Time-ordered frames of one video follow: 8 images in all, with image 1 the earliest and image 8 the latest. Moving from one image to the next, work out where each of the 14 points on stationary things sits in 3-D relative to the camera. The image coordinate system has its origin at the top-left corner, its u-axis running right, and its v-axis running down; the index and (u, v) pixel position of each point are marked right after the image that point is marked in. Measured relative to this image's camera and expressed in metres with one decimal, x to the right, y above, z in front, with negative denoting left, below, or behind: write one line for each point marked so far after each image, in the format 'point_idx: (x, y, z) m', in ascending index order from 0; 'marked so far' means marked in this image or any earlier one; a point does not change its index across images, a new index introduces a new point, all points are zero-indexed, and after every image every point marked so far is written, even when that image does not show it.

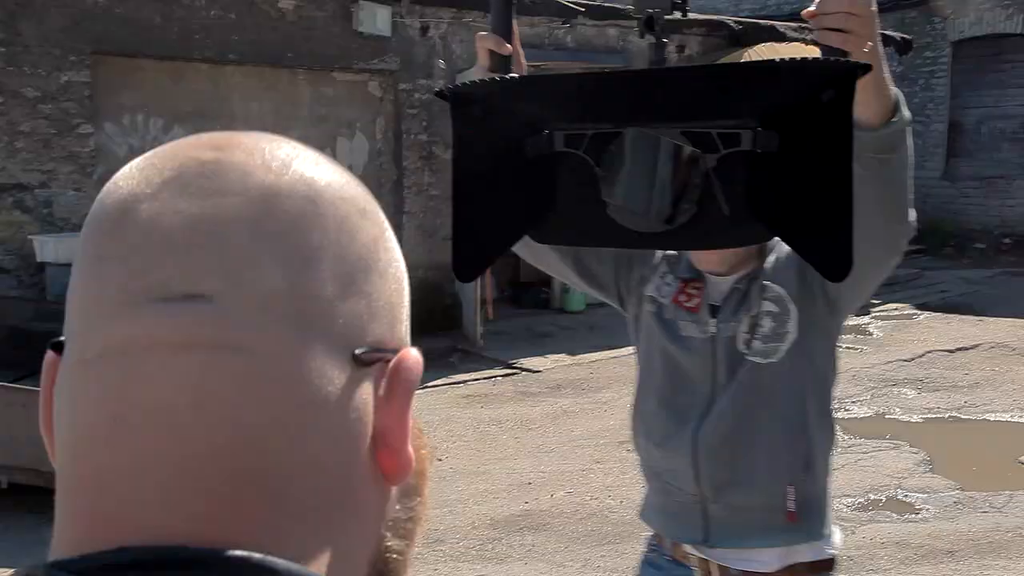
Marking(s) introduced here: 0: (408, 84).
0: (-0.7, +1.4, +9.6) m
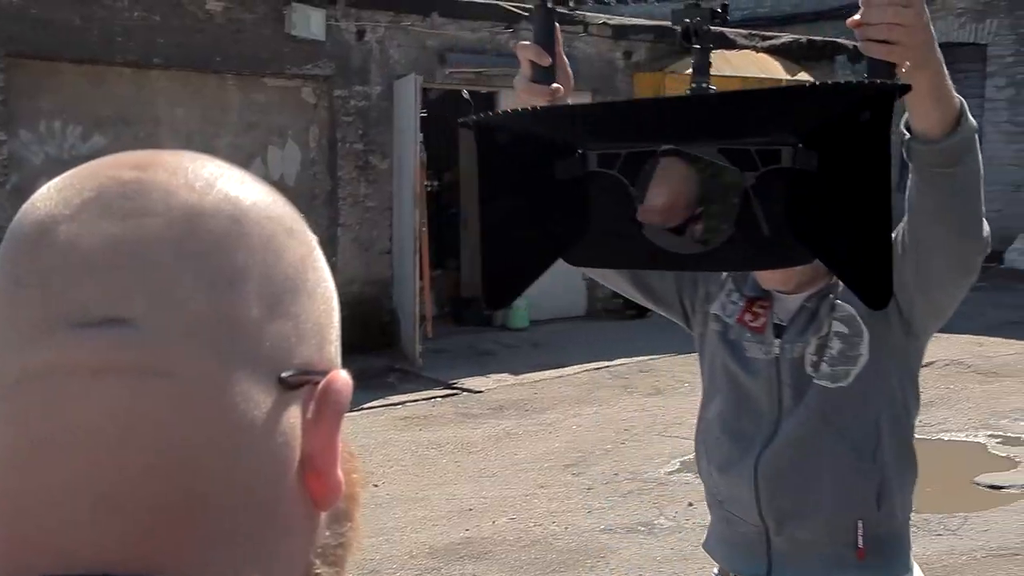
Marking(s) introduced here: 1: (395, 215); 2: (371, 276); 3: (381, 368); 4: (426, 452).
0: (-1.1, +1.3, +9.2) m
1: (-0.8, +0.5, +9.5) m
2: (-1.0, +0.1, +9.5) m
3: (-0.8, -0.5, +9.0) m
4: (-0.5, -0.9, +7.3) m
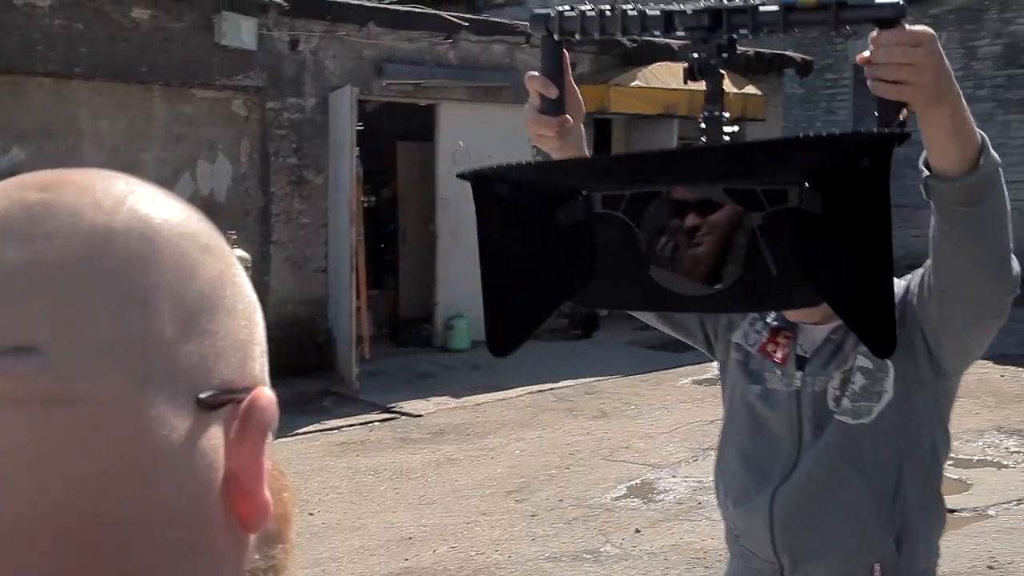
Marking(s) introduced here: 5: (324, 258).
0: (-1.5, +1.2, +8.9) m
1: (-1.2, +0.4, +9.2) m
2: (-1.4, -0.1, +9.2) m
3: (-1.2, -0.6, +8.6) m
4: (-0.8, -1.0, +7.1) m
5: (-1.2, +0.2, +9.3) m
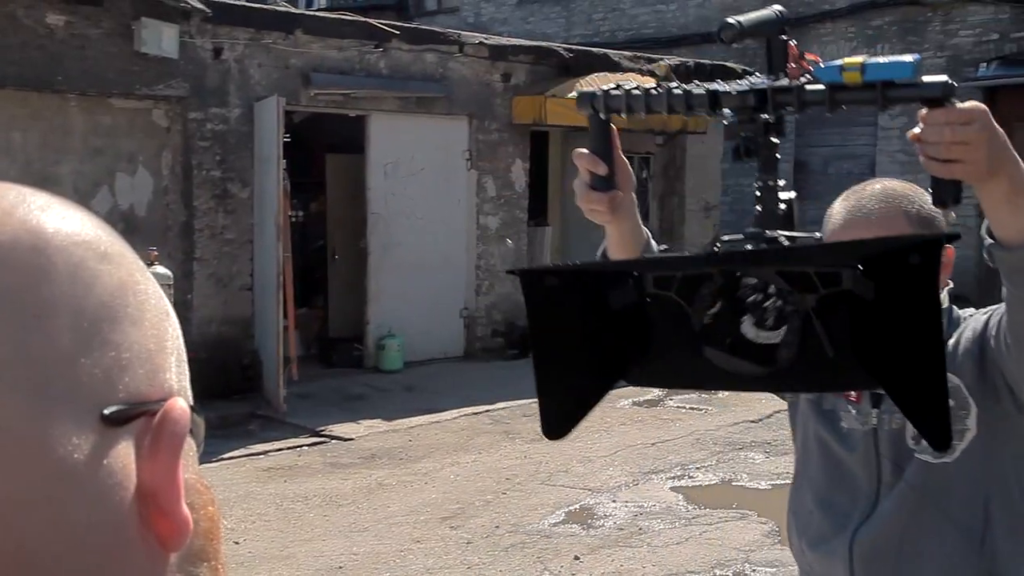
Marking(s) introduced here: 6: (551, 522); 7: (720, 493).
0: (-1.9, +1.1, +8.6) m
1: (-1.6, +0.3, +8.9) m
2: (-1.8, -0.2, +8.8) m
3: (-1.6, -0.7, +8.3) m
4: (-1.1, -1.1, +6.8) m
5: (-1.7, +0.1, +8.9) m
6: (+0.2, -1.1, +6.5) m
7: (+1.0, -1.0, +6.9) m
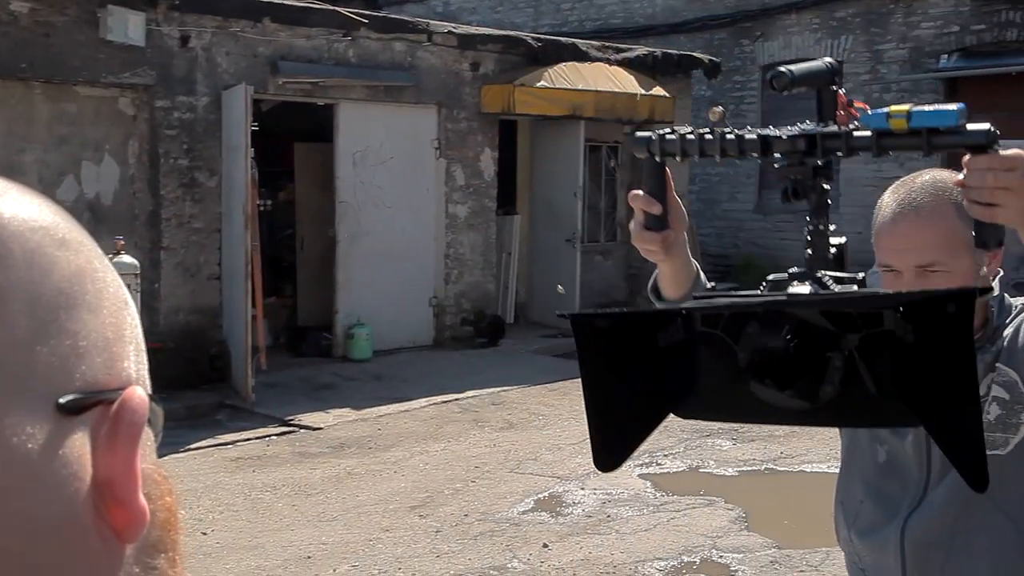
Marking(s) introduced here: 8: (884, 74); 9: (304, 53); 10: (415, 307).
0: (-2.1, +1.1, +8.5) m
1: (-1.8, +0.3, +8.8) m
2: (-2.0, -0.1, +8.8) m
3: (-1.8, -0.7, +8.3) m
4: (-1.2, -1.0, +6.7) m
5: (-1.9, +0.1, +8.9) m
6: (0.0, -1.0, +6.5) m
7: (+0.9, -1.0, +6.9) m
8: (+3.7, +2.1, +14.0) m
9: (-1.4, +1.6, +9.3) m
10: (-0.7, -0.1, +10.4) m
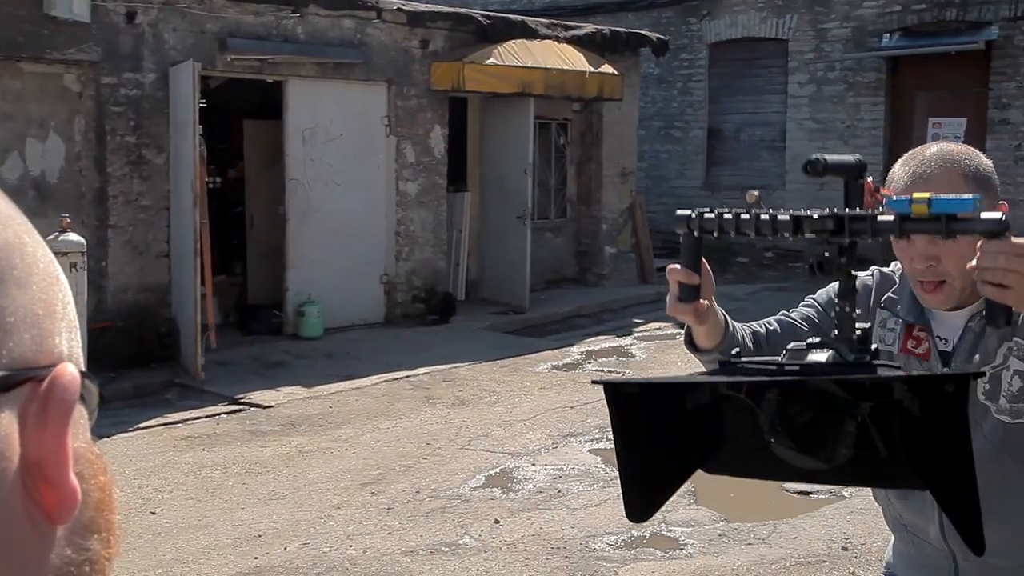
0: (-2.4, +1.3, +8.4) m
1: (-2.1, +0.5, +8.8) m
2: (-2.3, 0.0, +8.7) m
3: (-2.1, -0.6, +8.3) m
4: (-1.5, -0.9, +6.7) m
5: (-2.2, +0.3, +8.8) m
6: (-0.2, -0.9, +6.5) m
7: (+0.6, -0.8, +7.0) m
8: (+3.2, +2.4, +14.1) m
9: (-1.7, +1.7, +9.2) m
10: (-1.1, 0.0, +10.3) m
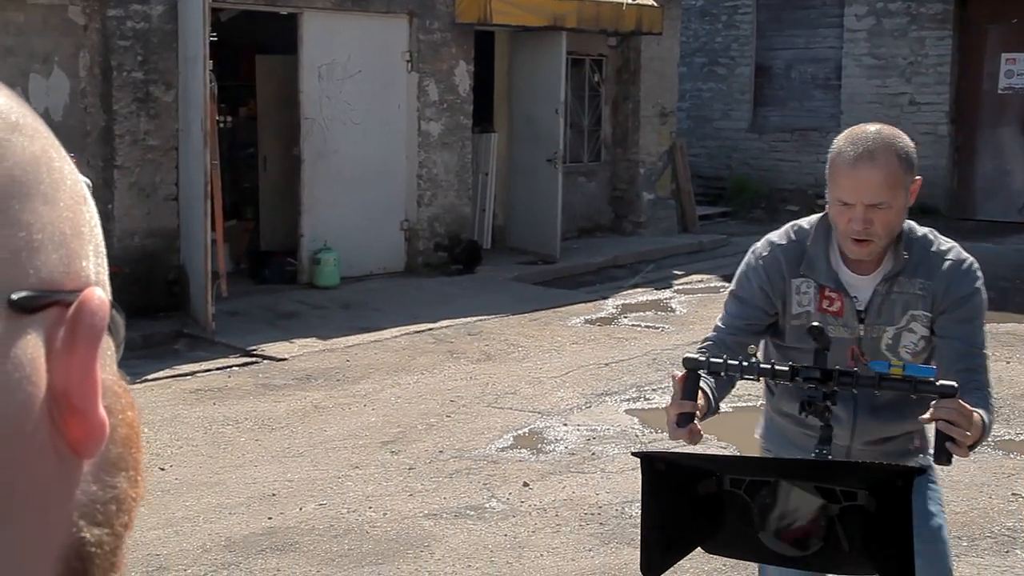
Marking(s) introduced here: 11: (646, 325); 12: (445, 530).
0: (-2.3, +1.6, +8.0) m
1: (-2.0, +0.8, +8.4) m
2: (-2.1, +0.4, +8.4) m
3: (-1.9, -0.2, +7.9) m
4: (-1.3, -0.6, +6.4) m
5: (-2.0, +0.6, +8.4) m
6: (-0.1, -0.7, +6.1) m
7: (+0.8, -0.6, +6.6) m
8: (+3.4, +2.9, +13.6) m
9: (-1.5, +2.0, +8.8) m
10: (-0.9, +0.4, +9.9) m
11: (+0.8, -0.2, +8.5) m
12: (-0.3, -0.9, +5.2) m
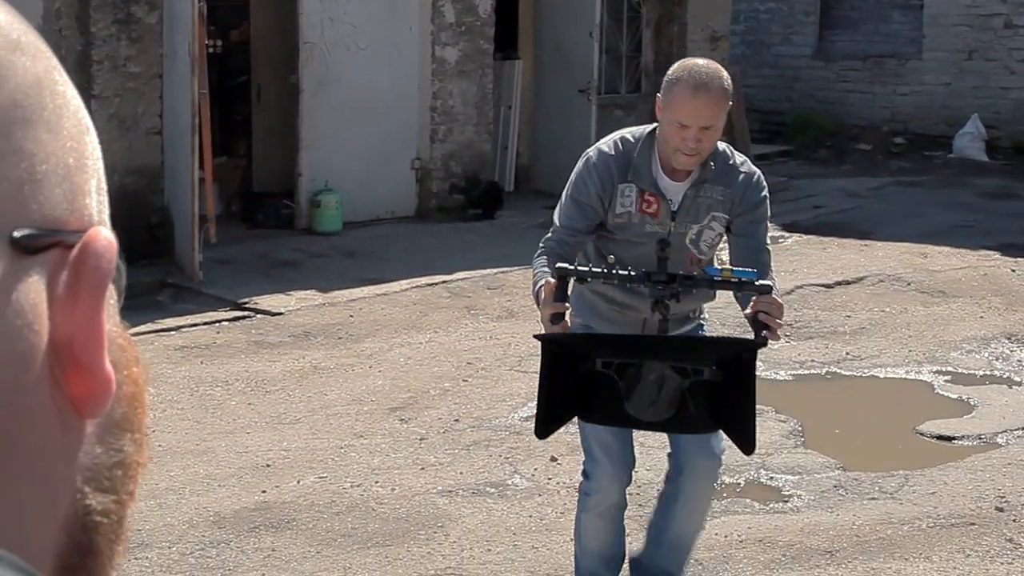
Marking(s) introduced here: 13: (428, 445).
0: (-2.1, +1.9, +7.2) m
1: (-1.9, +1.1, +7.6) m
2: (-2.0, +0.7, +7.6) m
3: (-1.8, 0.0, +7.2) m
4: (-1.2, -0.4, +5.7) m
5: (-1.9, +0.9, +7.7) m
6: (0.0, -0.5, +5.4) m
7: (+0.9, -0.4, +5.9) m
8: (+3.6, +3.4, +12.8) m
9: (-1.4, +2.4, +8.0) m
10: (-0.8, +0.8, +9.2) m
11: (+0.9, +0.1, +7.8) m
12: (-0.2, -0.7, +4.5) m
13: (-0.3, -0.6, +5.1) m
